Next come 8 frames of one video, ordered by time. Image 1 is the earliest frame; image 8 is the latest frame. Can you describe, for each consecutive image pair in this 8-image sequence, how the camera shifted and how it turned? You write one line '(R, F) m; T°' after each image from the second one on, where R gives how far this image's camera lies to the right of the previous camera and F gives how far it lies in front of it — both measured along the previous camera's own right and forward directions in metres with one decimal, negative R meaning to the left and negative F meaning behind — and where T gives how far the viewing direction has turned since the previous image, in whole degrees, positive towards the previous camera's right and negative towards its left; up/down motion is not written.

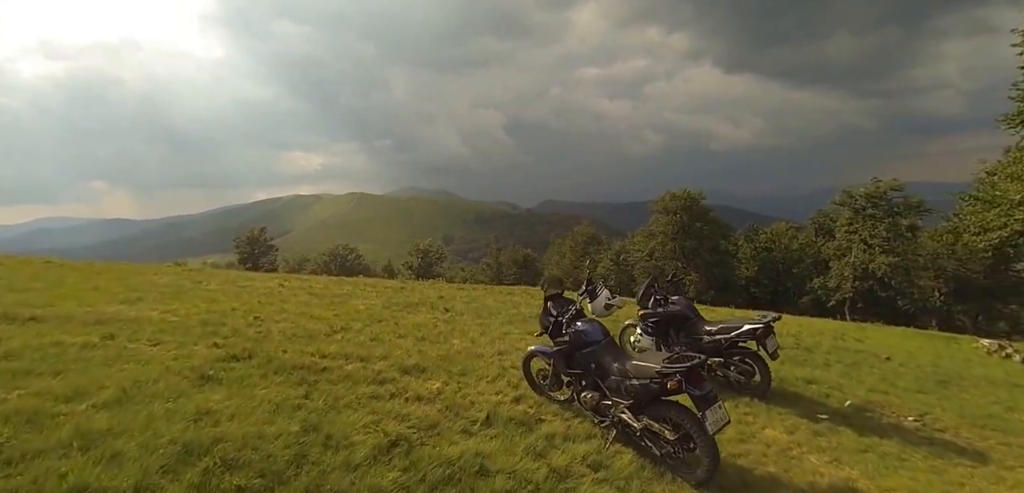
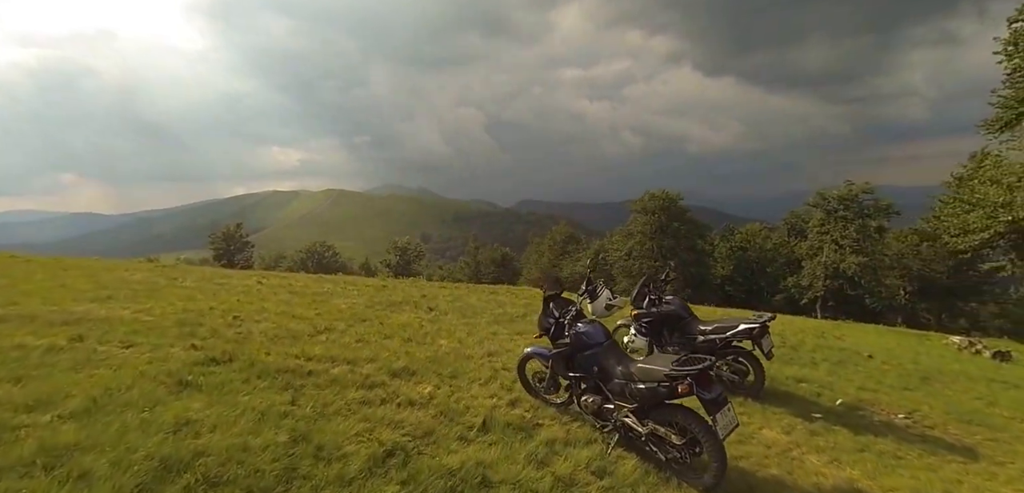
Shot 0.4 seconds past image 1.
(-0.3, +0.4) m; +2°
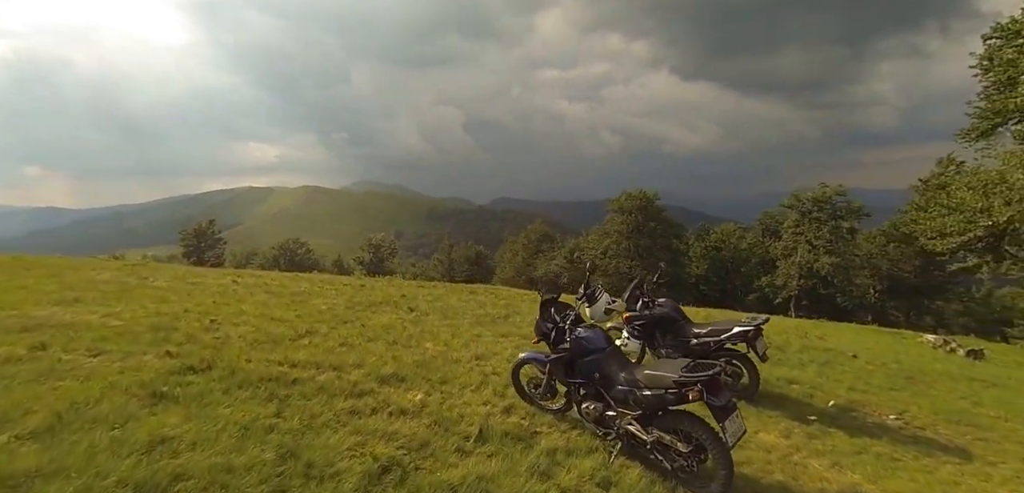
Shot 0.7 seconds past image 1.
(-0.3, +0.4) m; +3°
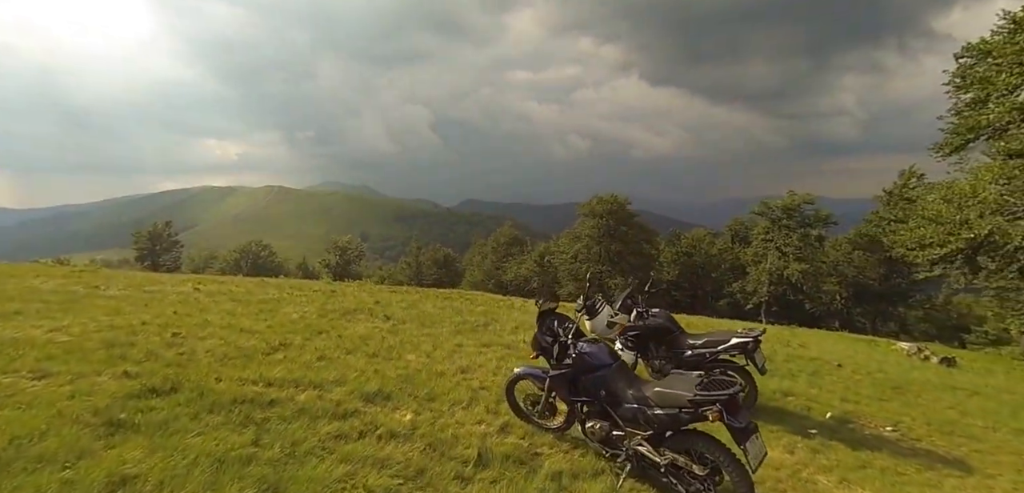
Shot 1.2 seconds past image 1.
(-0.5, +0.6) m; +3°
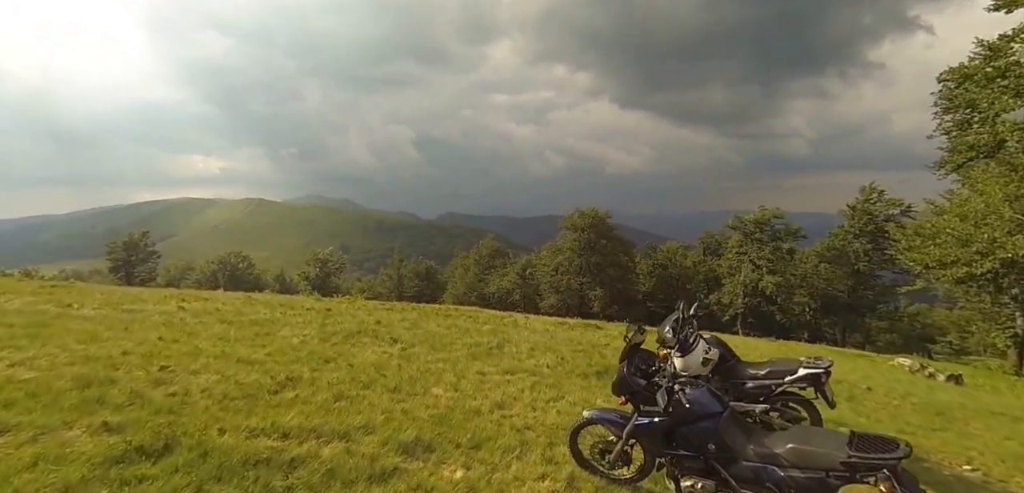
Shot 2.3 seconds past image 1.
(-1.3, +1.4) m; +2°
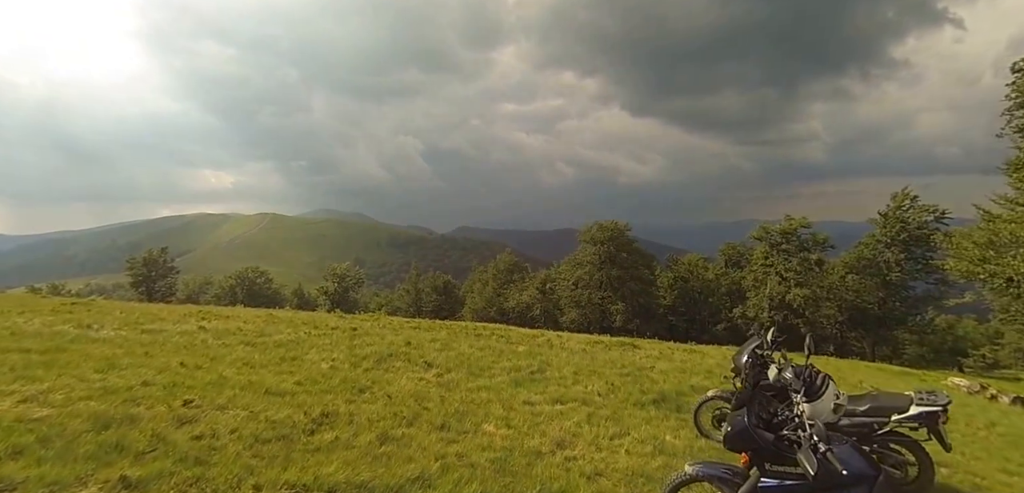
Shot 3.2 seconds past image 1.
(-0.9, +1.1) m; -2°
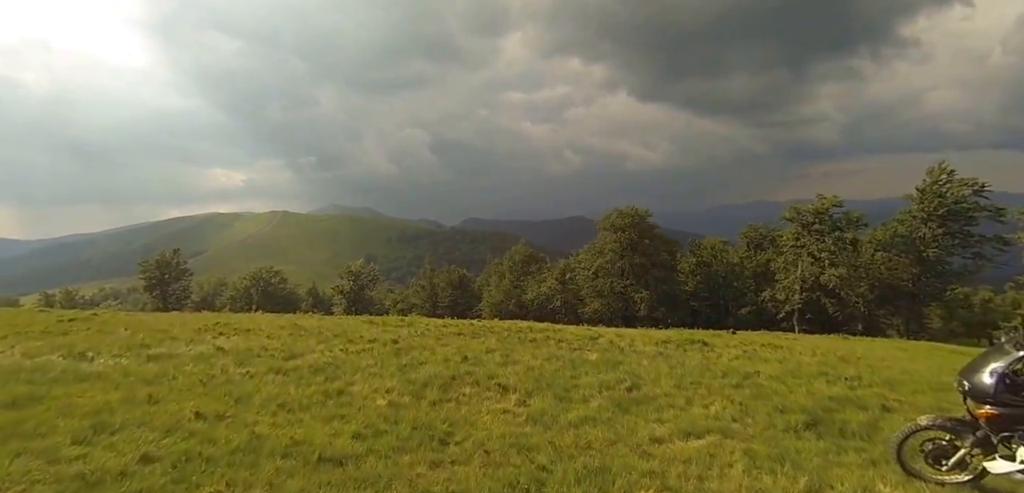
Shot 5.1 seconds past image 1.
(-1.9, +3.2) m; -1°
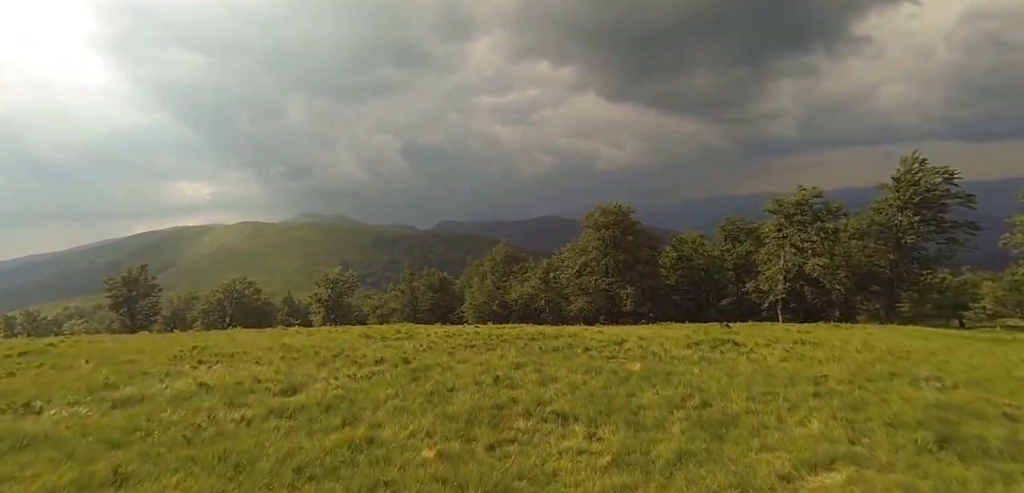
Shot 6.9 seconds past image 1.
(-1.5, +2.4) m; +3°
